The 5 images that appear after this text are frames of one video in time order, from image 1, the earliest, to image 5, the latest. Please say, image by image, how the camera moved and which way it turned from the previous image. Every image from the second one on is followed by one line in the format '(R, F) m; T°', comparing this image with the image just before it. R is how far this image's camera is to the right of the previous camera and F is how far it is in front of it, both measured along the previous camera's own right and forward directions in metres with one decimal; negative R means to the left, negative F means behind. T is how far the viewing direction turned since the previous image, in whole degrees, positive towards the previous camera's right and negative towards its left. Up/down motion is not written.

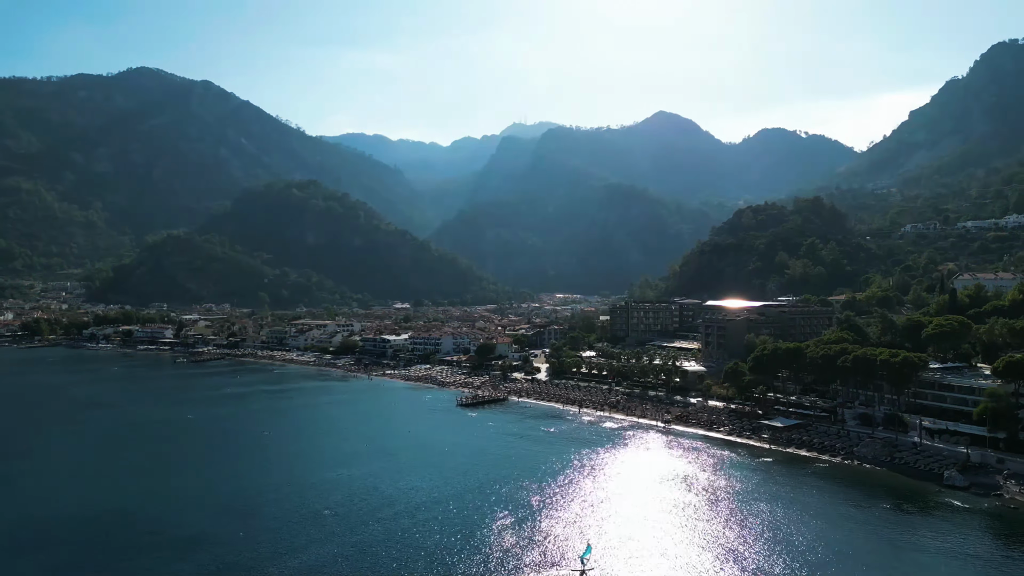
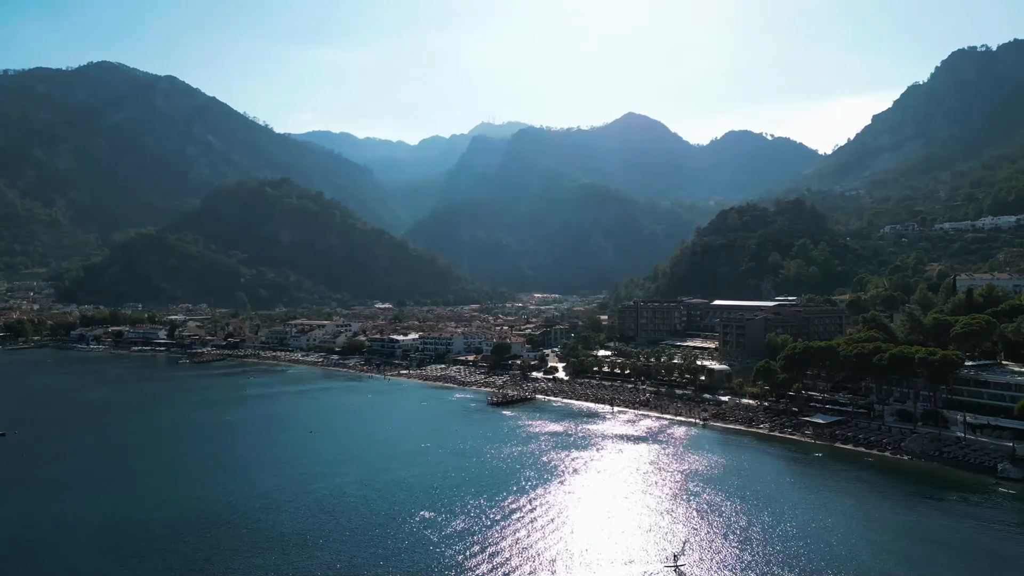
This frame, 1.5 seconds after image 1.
(-4.2, -0.1) m; +3°
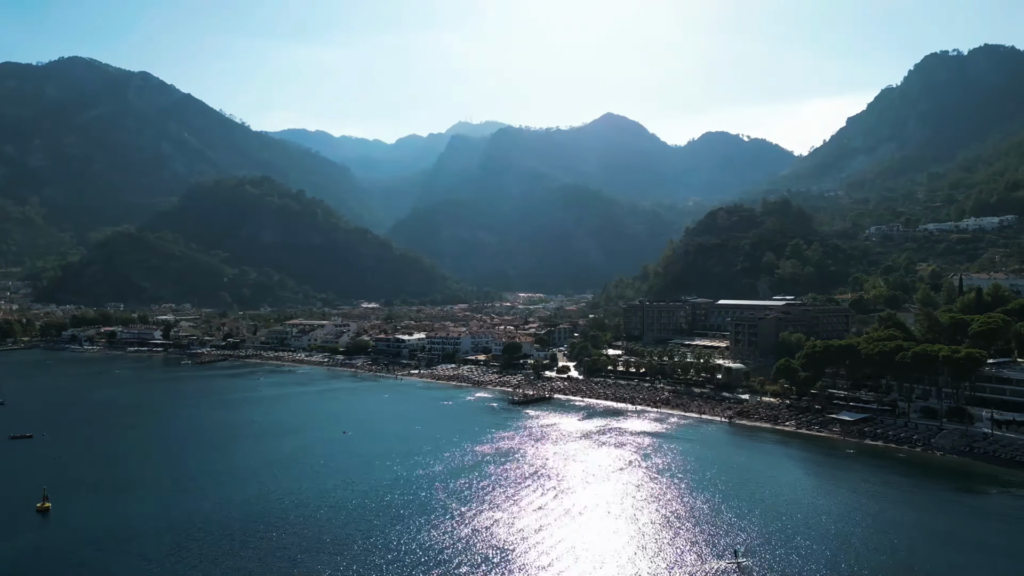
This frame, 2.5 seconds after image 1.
(-2.9, -0.1) m; +2°
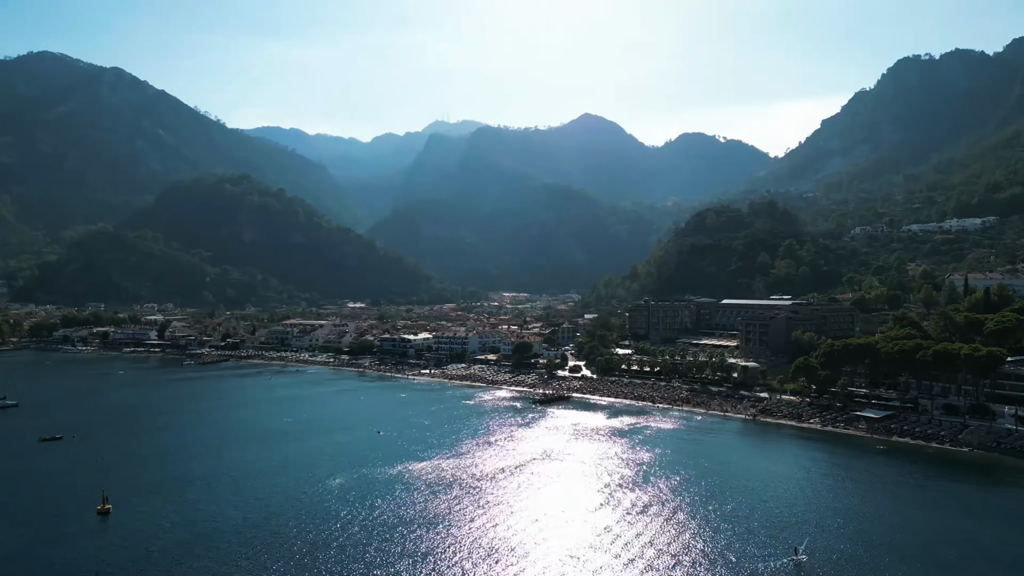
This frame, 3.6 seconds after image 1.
(-3.0, -0.1) m; +2°
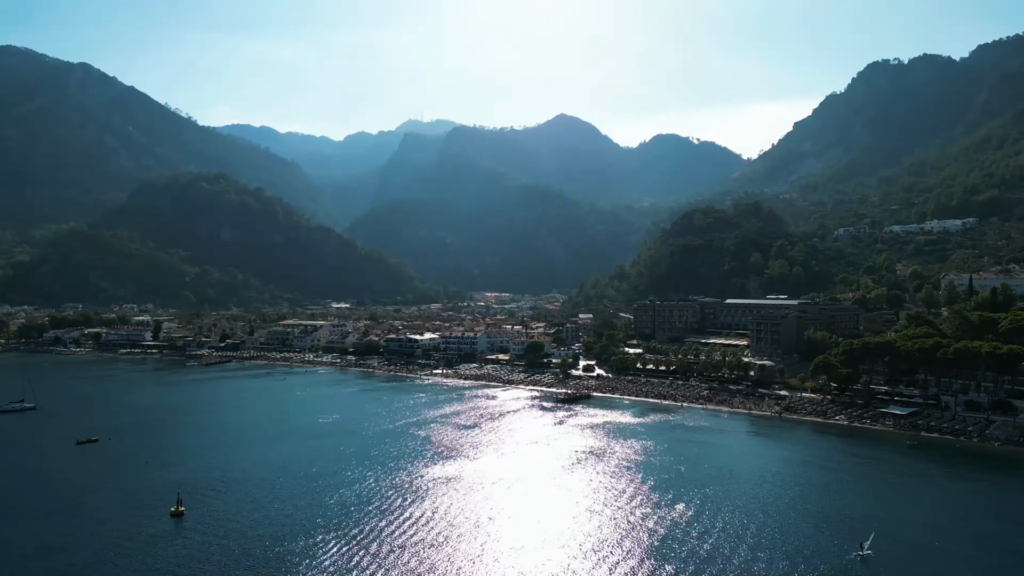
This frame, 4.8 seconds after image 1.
(-3.4, -0.1) m; +2°
